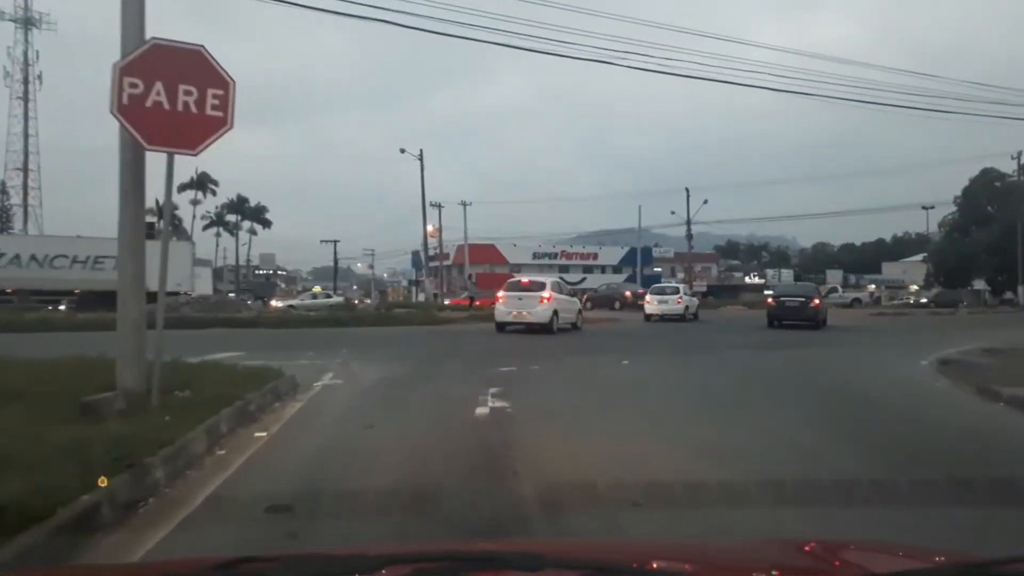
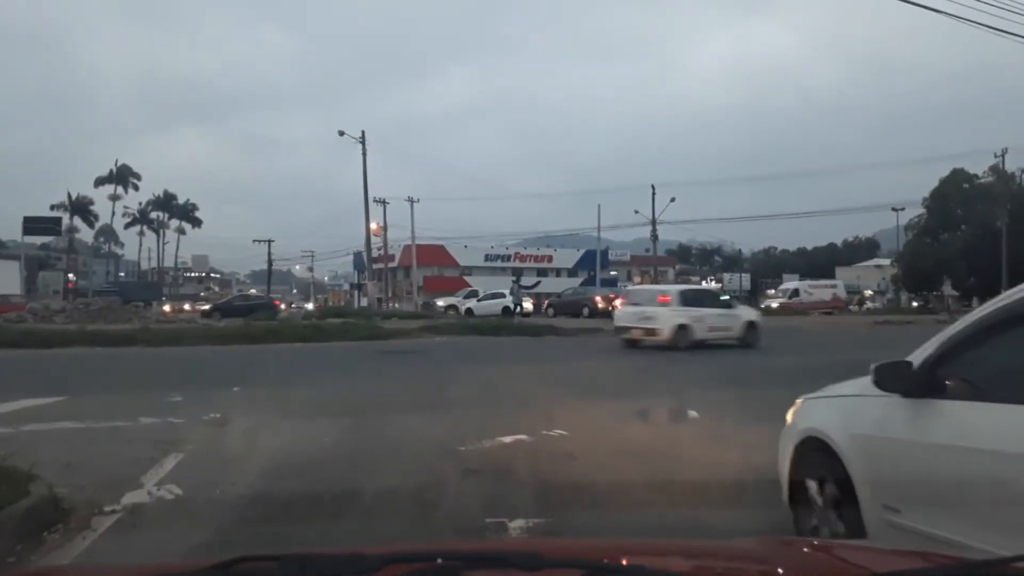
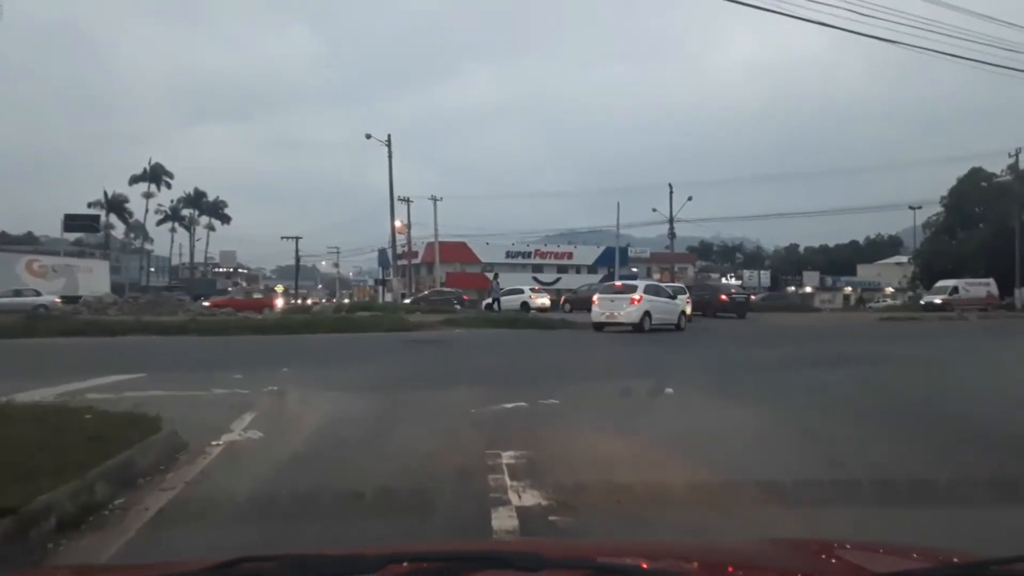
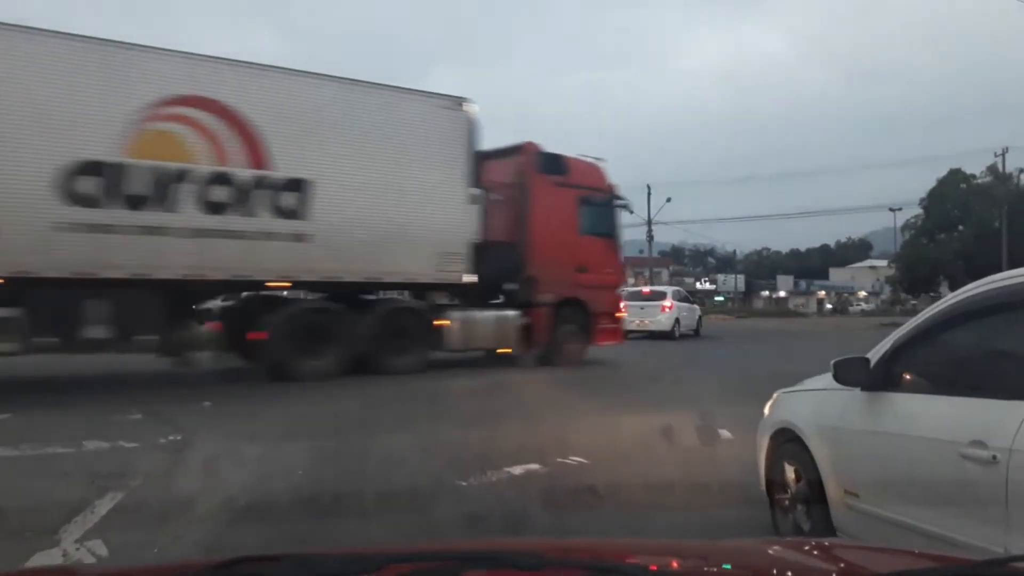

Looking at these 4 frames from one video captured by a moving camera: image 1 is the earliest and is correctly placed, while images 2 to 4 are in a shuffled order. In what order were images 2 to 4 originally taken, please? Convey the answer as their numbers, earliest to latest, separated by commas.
3, 2, 4
